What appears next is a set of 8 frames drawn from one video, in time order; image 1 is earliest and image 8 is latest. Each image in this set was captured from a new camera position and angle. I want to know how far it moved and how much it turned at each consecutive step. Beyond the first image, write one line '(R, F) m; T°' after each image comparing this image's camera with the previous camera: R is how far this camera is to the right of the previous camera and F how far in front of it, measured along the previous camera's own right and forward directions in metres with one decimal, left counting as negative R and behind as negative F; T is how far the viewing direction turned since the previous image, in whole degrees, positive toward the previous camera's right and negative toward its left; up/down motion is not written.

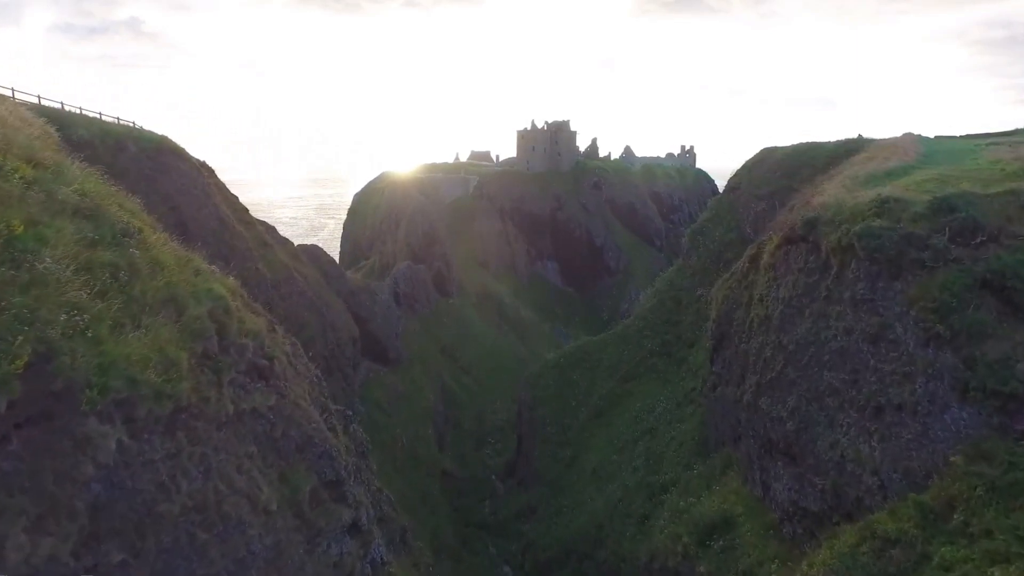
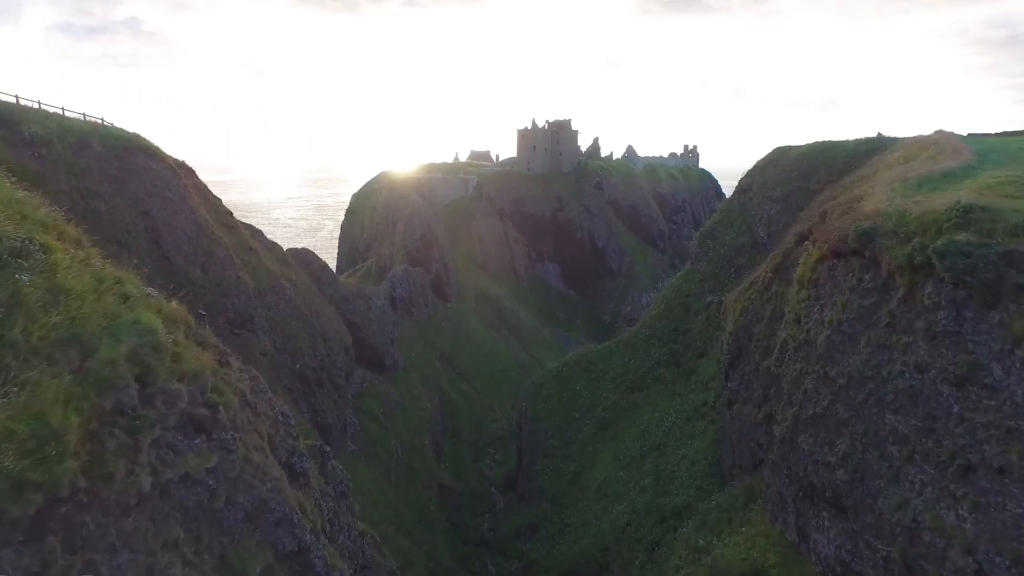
(0.0, +2.3) m; 0°
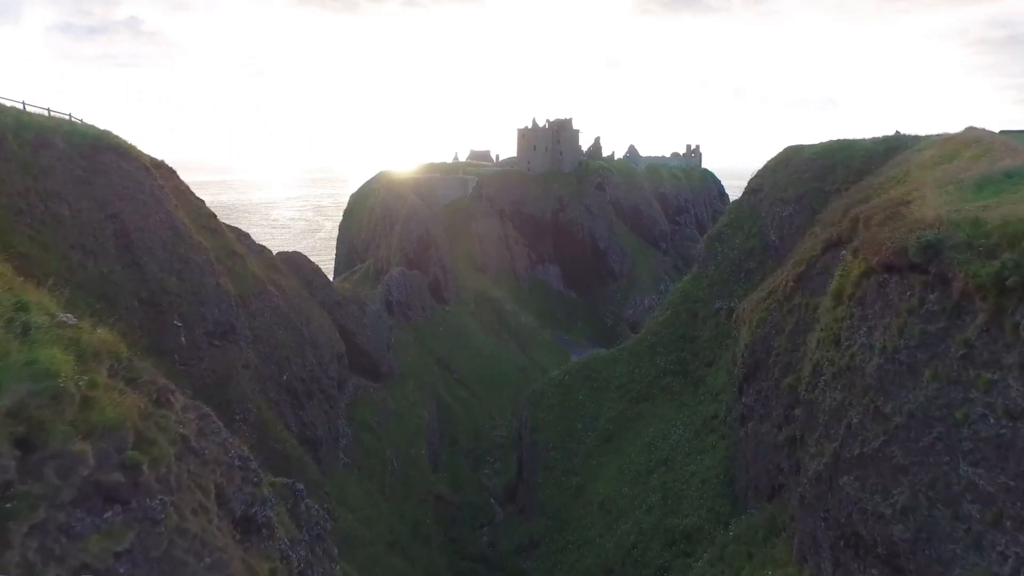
(0.0, +2.0) m; 0°
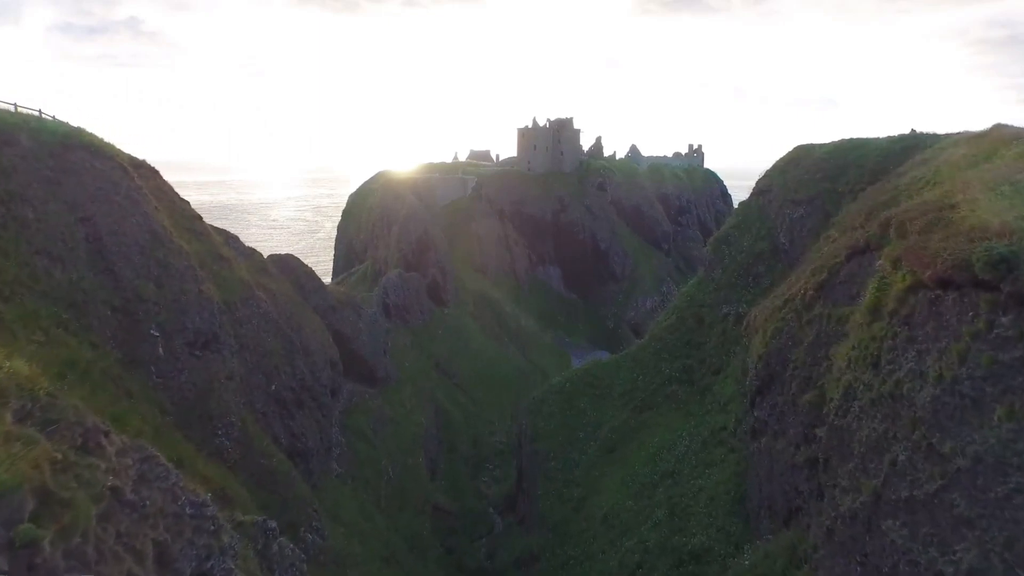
(+0.1, +1.6) m; 0°
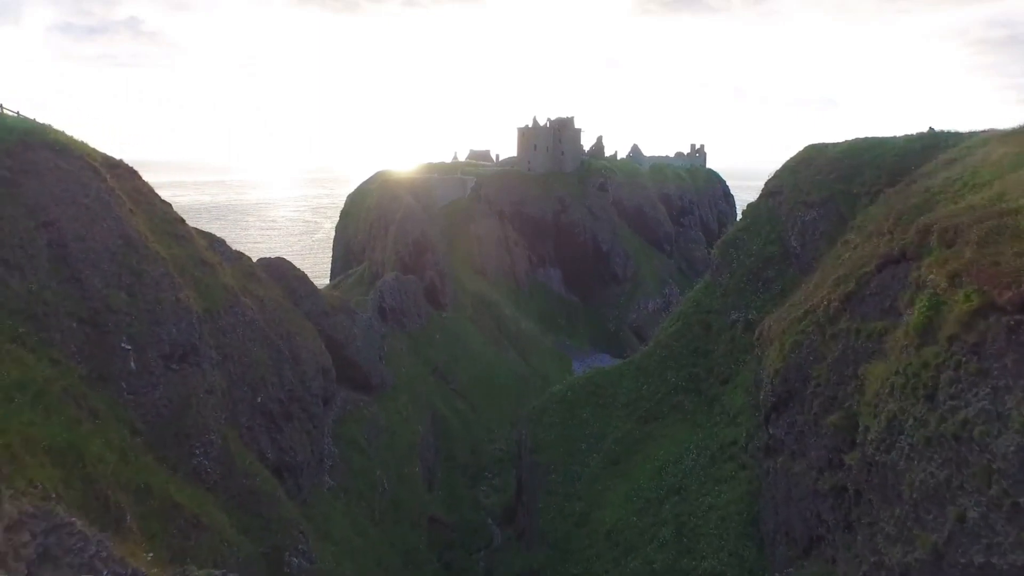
(+0.1, +1.7) m; 0°
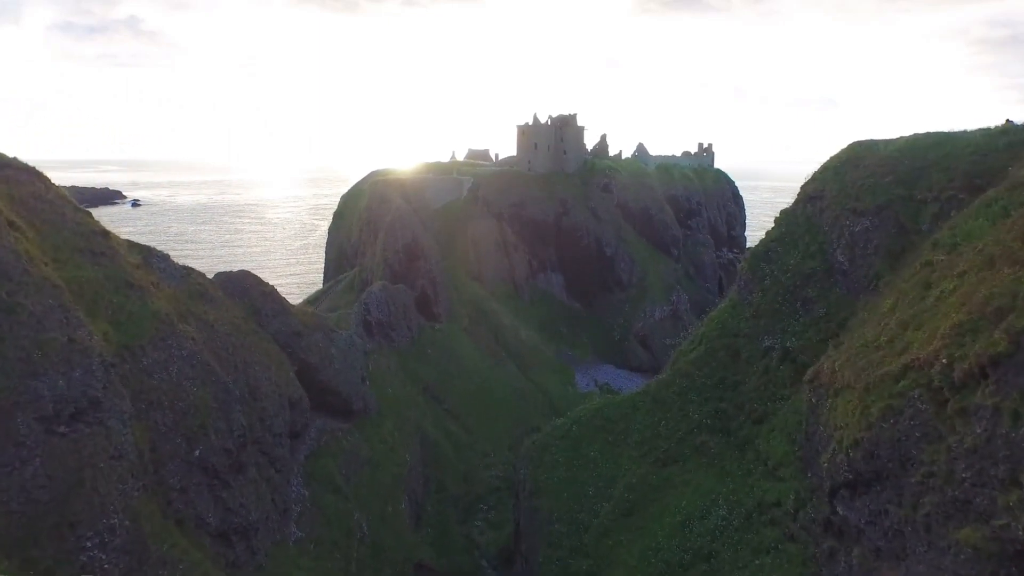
(+0.2, +5.8) m; 0°
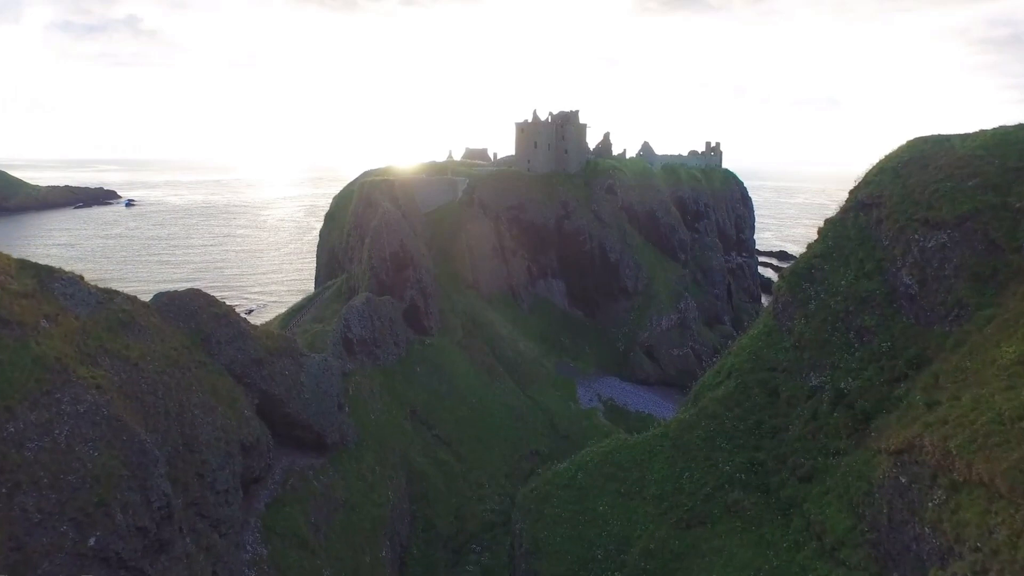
(+0.3, +6.0) m; 0°
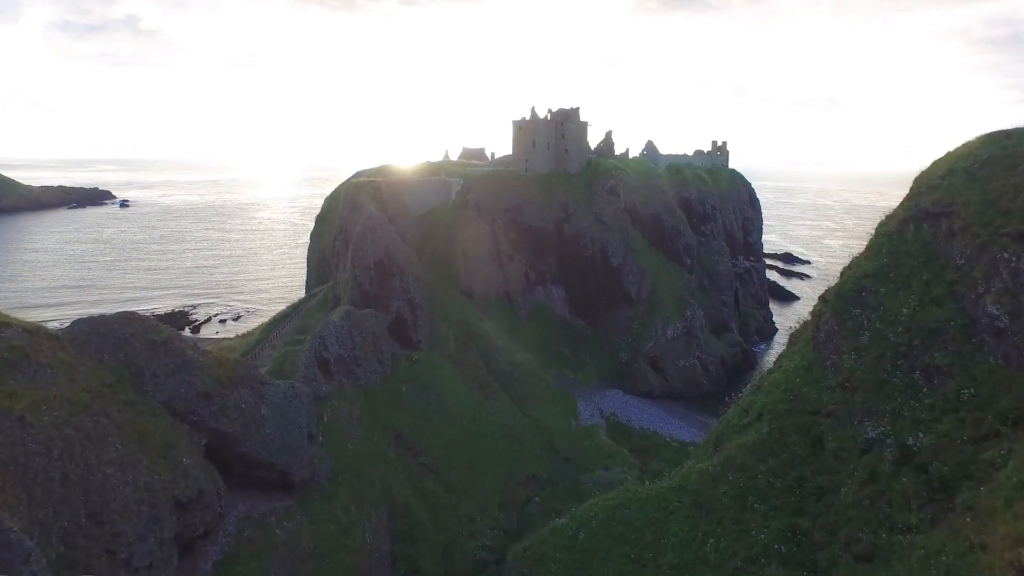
(+0.5, +5.4) m; 0°
